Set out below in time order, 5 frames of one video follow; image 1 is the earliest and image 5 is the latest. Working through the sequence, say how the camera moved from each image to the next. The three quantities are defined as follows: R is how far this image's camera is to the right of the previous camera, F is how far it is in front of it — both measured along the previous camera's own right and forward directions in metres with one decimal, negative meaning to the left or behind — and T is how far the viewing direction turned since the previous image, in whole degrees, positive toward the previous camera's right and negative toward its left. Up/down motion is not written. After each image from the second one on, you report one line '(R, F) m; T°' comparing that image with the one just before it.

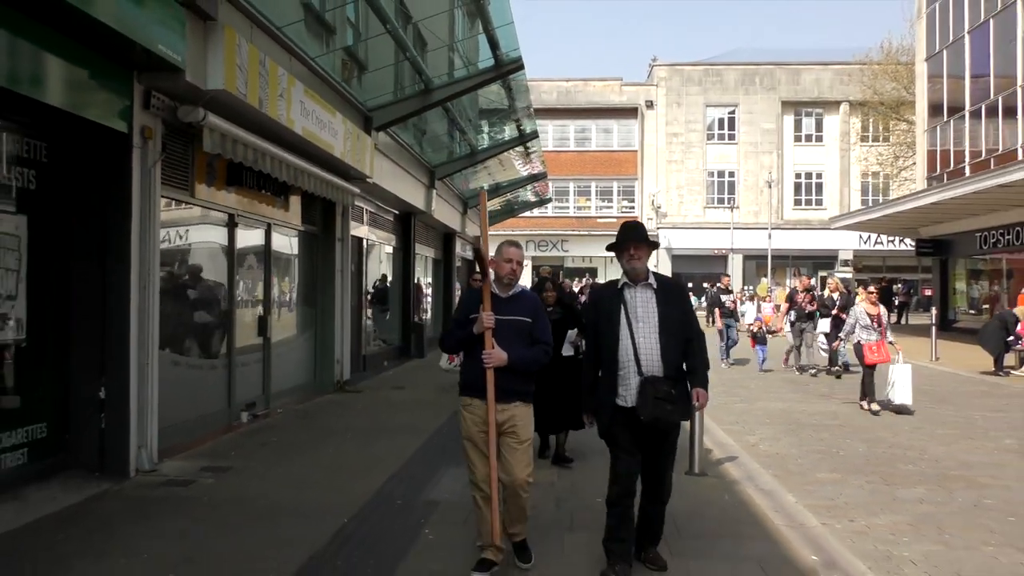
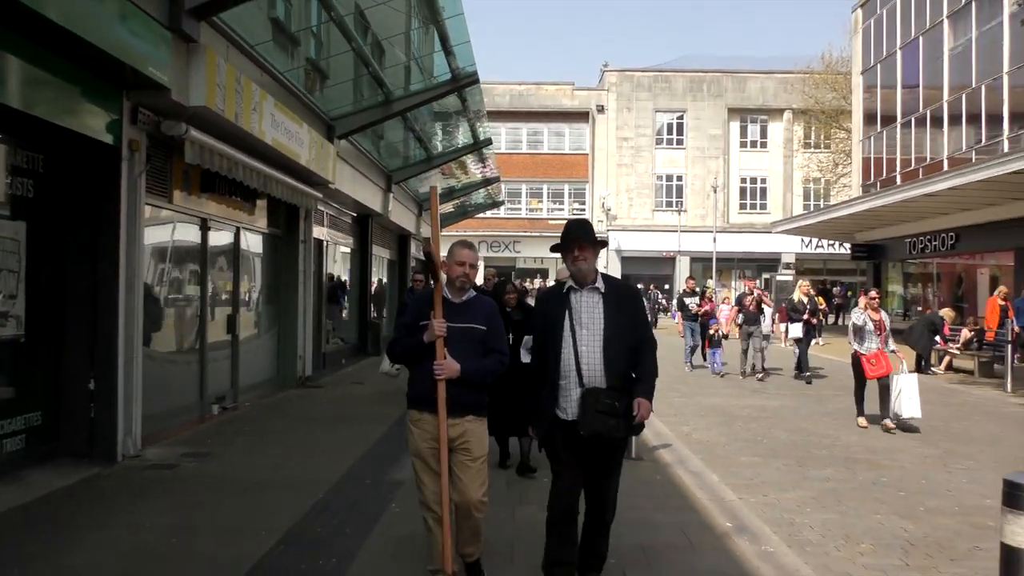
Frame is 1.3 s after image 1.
(0.0, -0.7) m; +3°
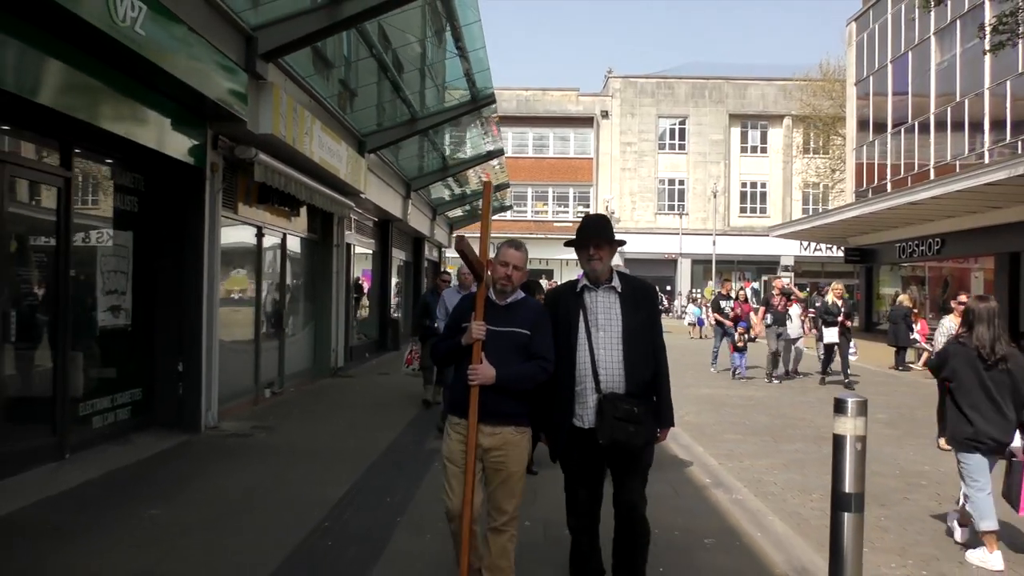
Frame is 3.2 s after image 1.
(-0.1, -1.4) m; 0°
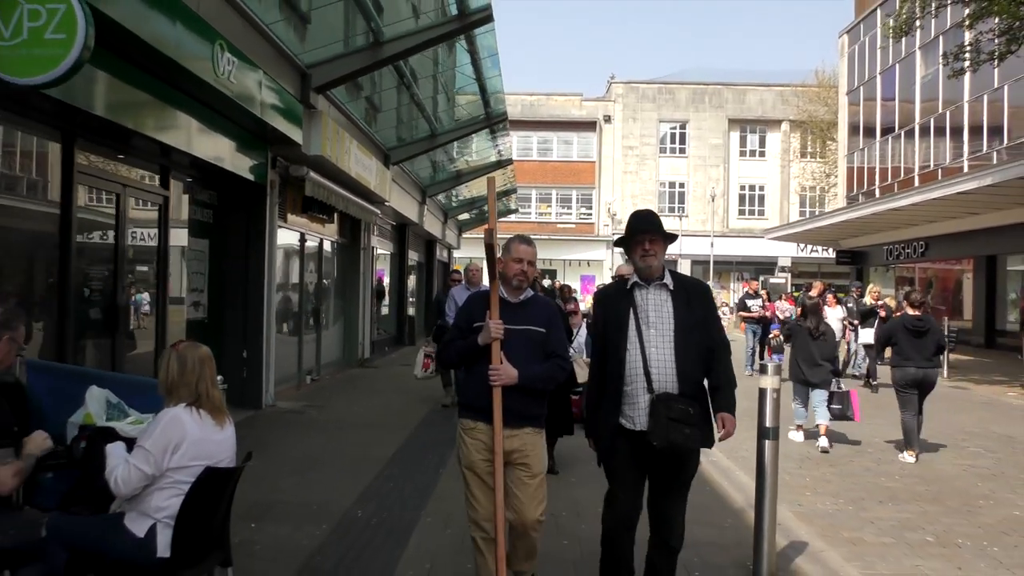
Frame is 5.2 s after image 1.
(-0.1, -1.5) m; 0°
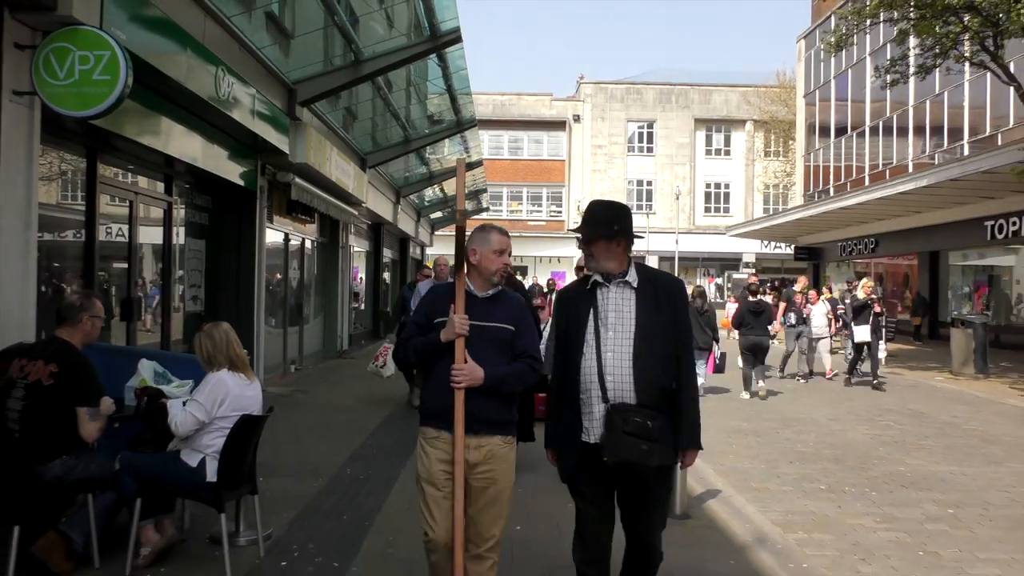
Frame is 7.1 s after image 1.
(+0.1, -1.1) m; +2°
